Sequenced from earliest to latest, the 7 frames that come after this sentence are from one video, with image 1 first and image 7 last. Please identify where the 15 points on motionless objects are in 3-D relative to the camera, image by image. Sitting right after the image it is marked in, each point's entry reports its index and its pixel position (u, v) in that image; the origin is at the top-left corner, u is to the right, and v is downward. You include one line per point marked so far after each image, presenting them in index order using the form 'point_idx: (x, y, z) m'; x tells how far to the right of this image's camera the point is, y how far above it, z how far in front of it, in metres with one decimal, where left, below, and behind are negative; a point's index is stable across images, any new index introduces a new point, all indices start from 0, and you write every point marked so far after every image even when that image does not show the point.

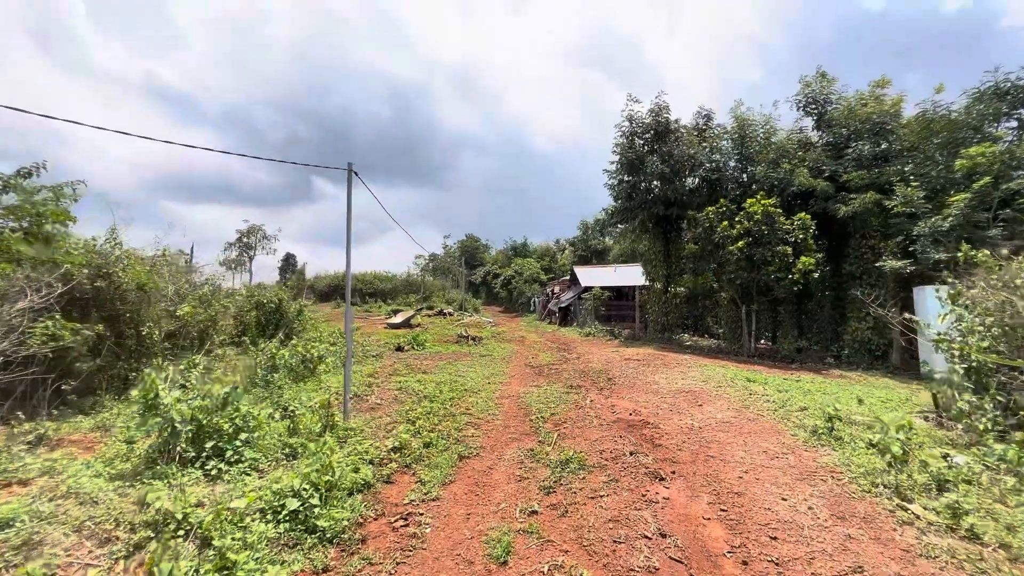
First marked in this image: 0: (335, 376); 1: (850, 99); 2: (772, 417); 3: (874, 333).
0: (-3.2, -1.6, +7.3) m
1: (+9.6, +5.3, +11.5) m
2: (+3.1, -1.5, +4.9) m
3: (+8.9, -1.1, +10.0) m
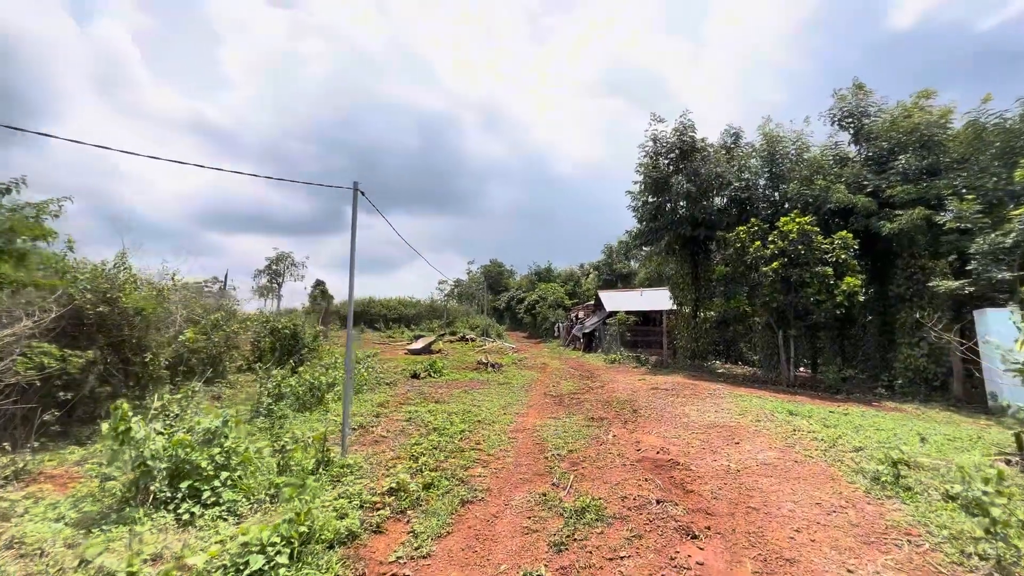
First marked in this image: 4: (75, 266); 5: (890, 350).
0: (-2.9, -2.0, +7.1) m
1: (+10.1, +4.7, +10.9) m
2: (+3.2, -1.8, +4.2) m
3: (+9.4, -1.6, +9.1) m
4: (-5.3, +0.3, +5.0) m
5: (+9.4, -1.6, +10.1) m
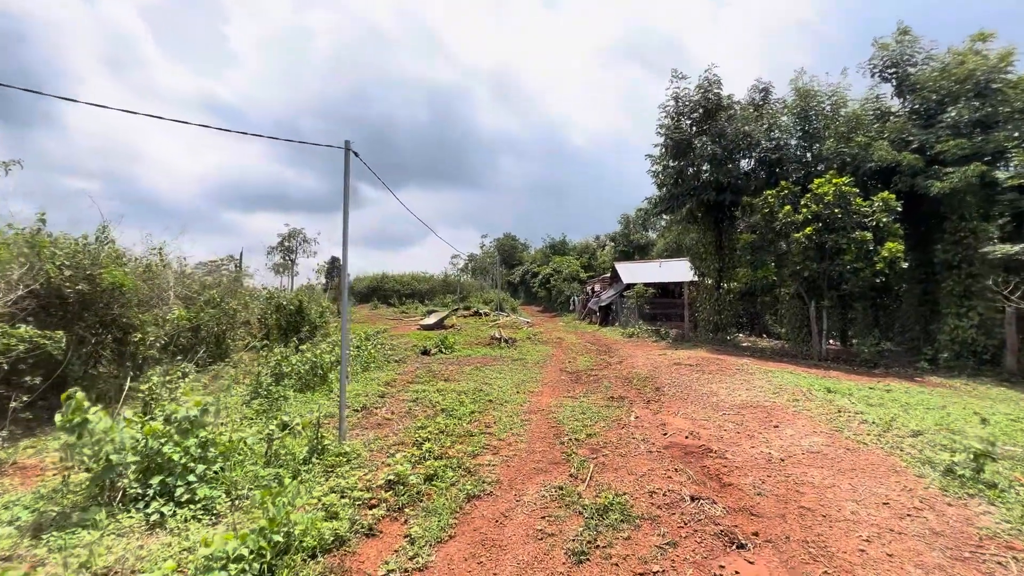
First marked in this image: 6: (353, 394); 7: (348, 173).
0: (-2.7, -1.6, +6.8) m
1: (+10.3, +5.6, +9.7) m
2: (+3.3, -1.5, +3.7) m
3: (+9.6, -0.9, +8.3) m
4: (-5.2, +0.5, +4.6) m
5: (+9.7, -0.8, +9.3) m
6: (-2.4, -1.6, +6.2) m
7: (-1.8, +1.3, +4.6) m
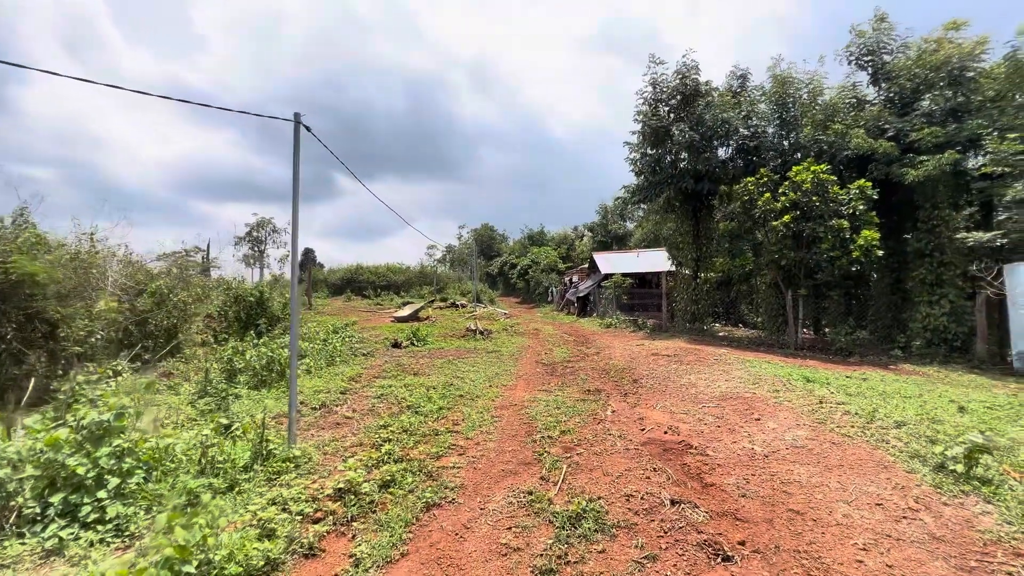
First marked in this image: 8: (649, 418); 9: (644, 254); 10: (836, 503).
0: (-3.1, -1.4, +6.3) m
1: (+9.7, +5.8, +9.7) m
2: (+3.1, -1.3, +3.5) m
3: (+9.1, -0.7, +8.4) m
4: (-5.5, +0.6, +4.0) m
5: (+9.1, -0.5, +9.4) m
6: (-2.8, -1.4, +5.7) m
7: (-2.1, +1.5, +4.1) m
8: (+1.5, -1.4, +4.5) m
9: (+6.2, +1.6, +19.1) m
10: (+2.0, -1.4, +2.6) m
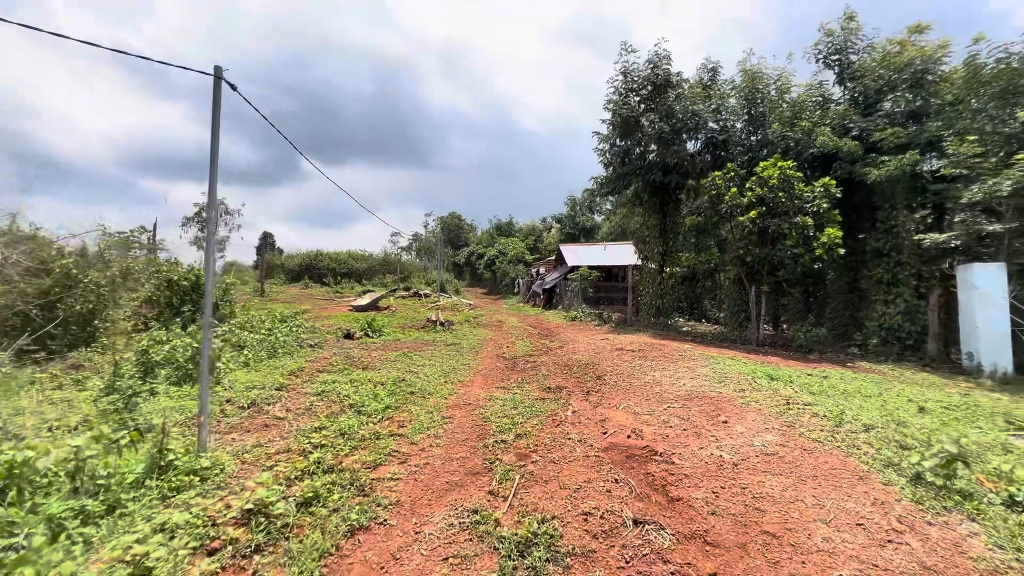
0: (-3.7, -1.2, +5.6) m
1: (+9.0, +5.9, +9.9) m
2: (+2.6, -1.3, +3.3) m
3: (+8.3, -0.7, +8.6) m
4: (-5.9, +0.9, +3.1) m
5: (+8.3, -0.5, +9.6) m
6: (-3.4, -1.2, +5.1) m
7: (-2.5, +1.6, +3.5) m
8: (+1.0, -1.4, +4.2) m
9: (+4.7, +1.9, +19.0) m
10: (+1.7, -1.3, +2.3) m
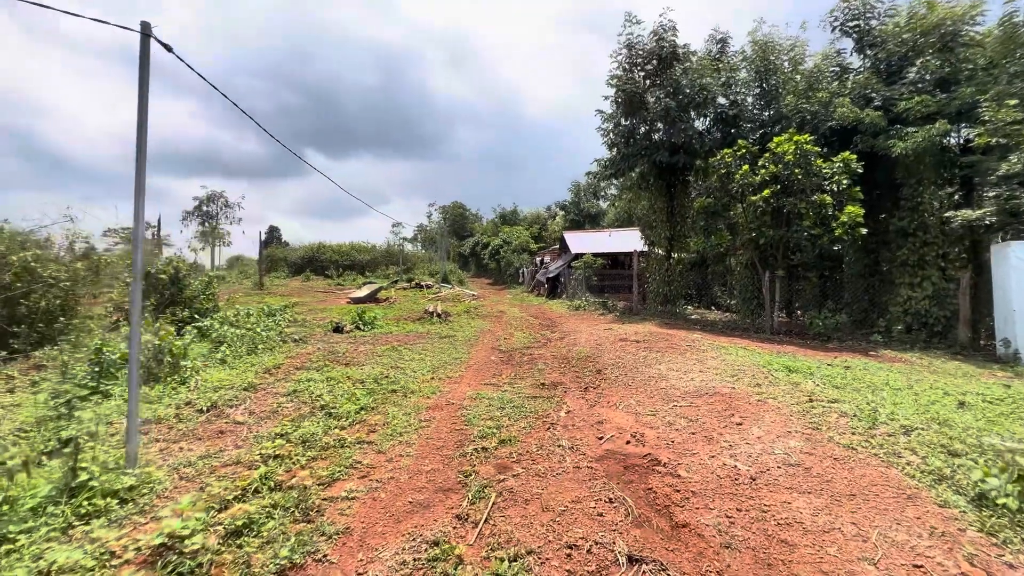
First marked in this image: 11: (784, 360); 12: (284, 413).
0: (-3.9, -1.1, +5.2) m
1: (+8.8, +6.2, +9.1) m
2: (+2.5, -1.1, +2.8) m
3: (+8.3, -0.3, +8.0) m
4: (-6.1, +0.9, +2.7) m
5: (+8.2, -0.1, +9.0) m
6: (-3.5, -1.1, +4.7) m
7: (-2.7, +1.7, +3.0) m
8: (+0.9, -1.2, +3.7) m
9: (+4.8, +2.4, +18.4) m
10: (+1.5, -1.2, +1.8) m
11: (+4.2, -1.1, +6.2) m
12: (-2.3, -1.2, +4.0) m
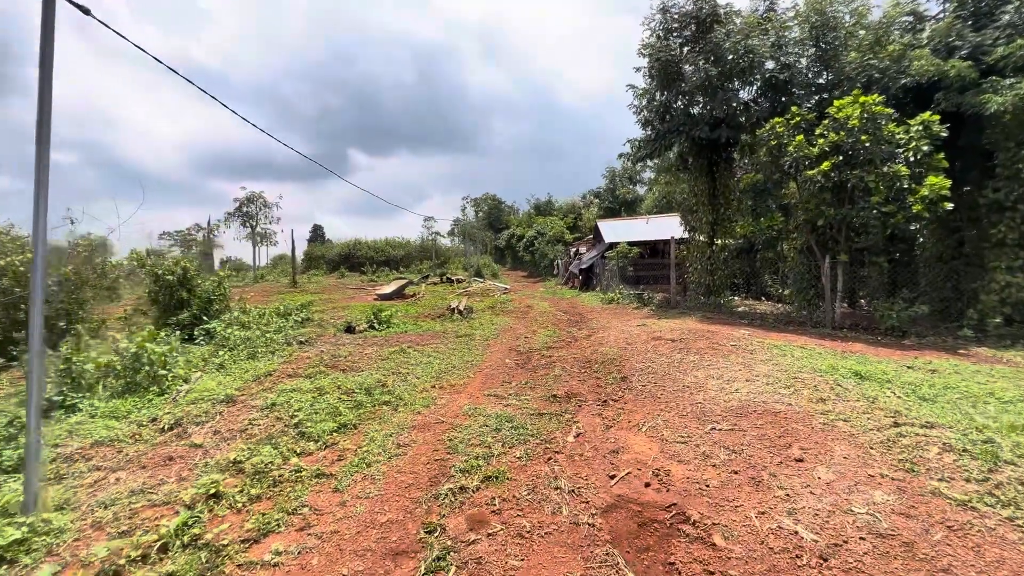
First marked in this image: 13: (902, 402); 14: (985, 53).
0: (-3.8, -1.1, +4.9) m
1: (+9.1, +6.5, +7.4) m
2: (+2.3, -1.1, +1.9) m
3: (+8.5, 0.0, +6.5) m
4: (-6.3, +0.8, +2.6) m
5: (+8.6, +0.2, +7.5) m
6: (-3.5, -1.2, +4.4) m
7: (-2.9, +1.6, +2.5) m
8: (+0.8, -1.2, +3.0) m
9: (+6.0, +2.8, +17.1) m
10: (+1.3, -1.2, +1.0) m
11: (+4.3, -0.9, +5.1) m
12: (-2.3, -1.3, +3.6) m
13: (+3.6, -1.0, +3.8) m
14: (+8.5, +4.2, +7.2) m
